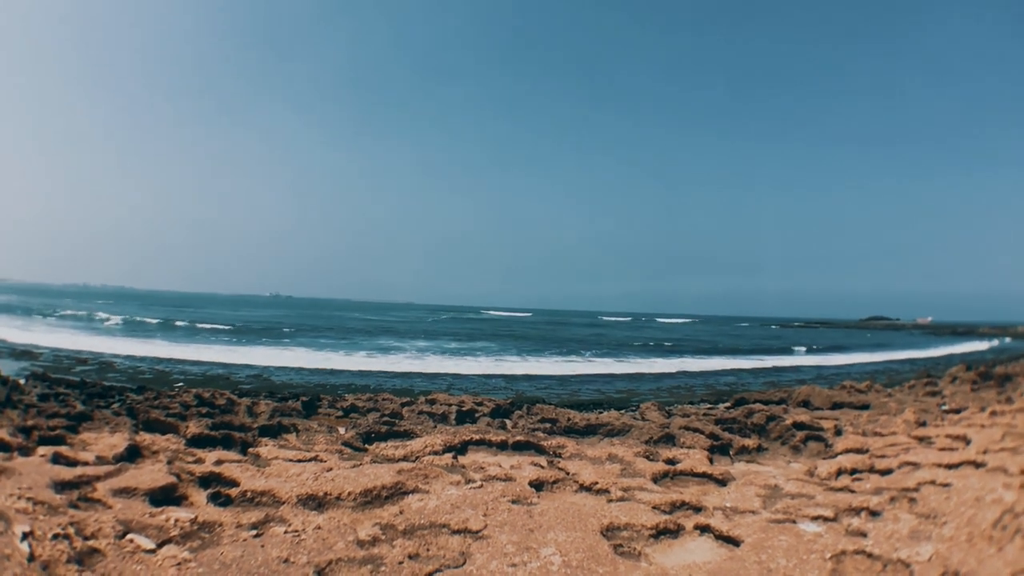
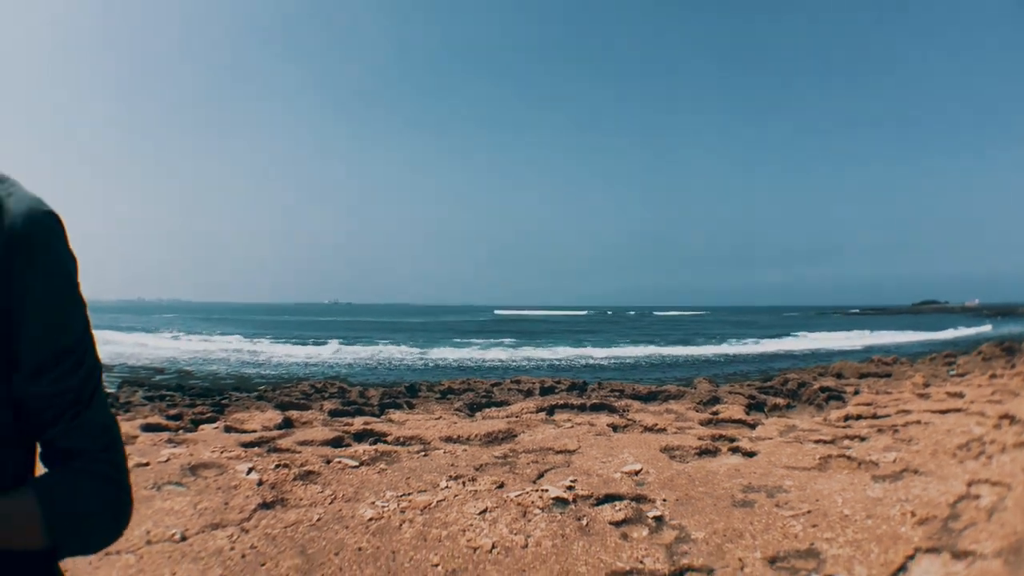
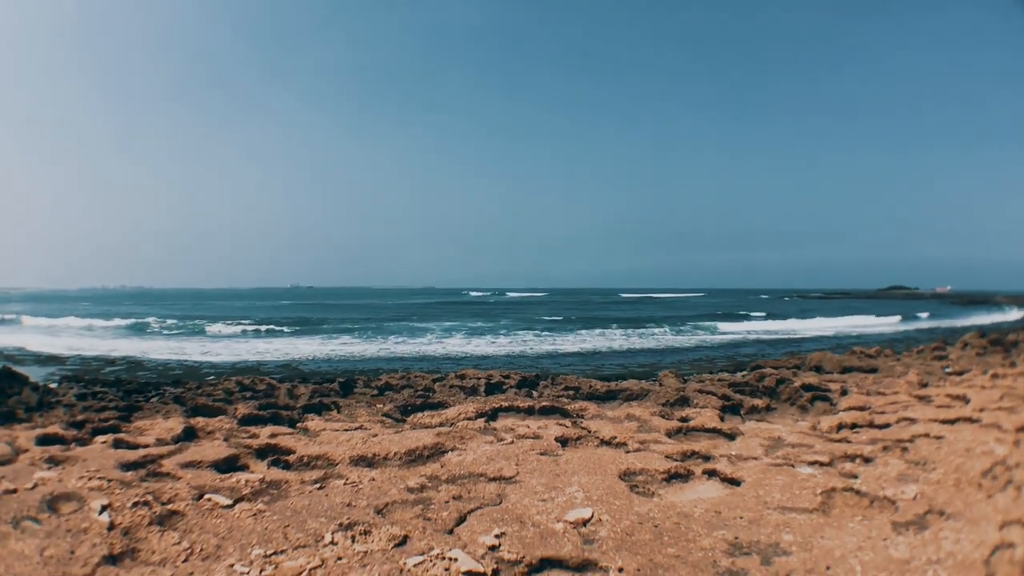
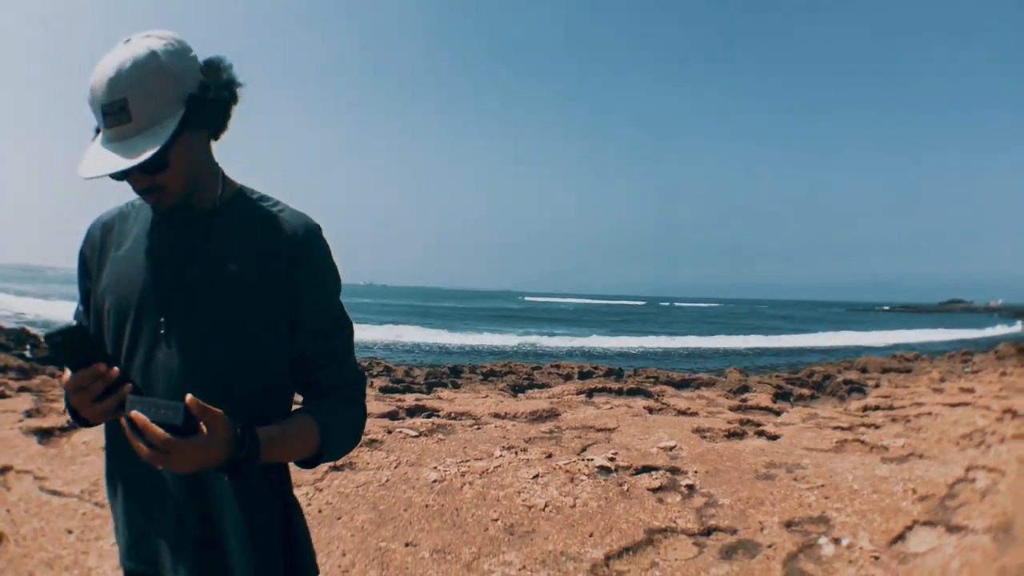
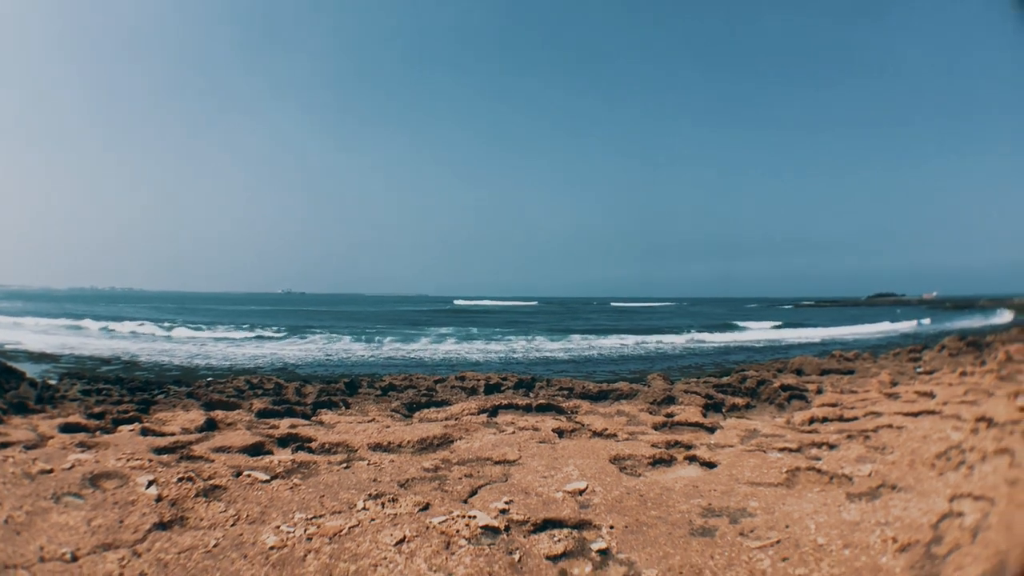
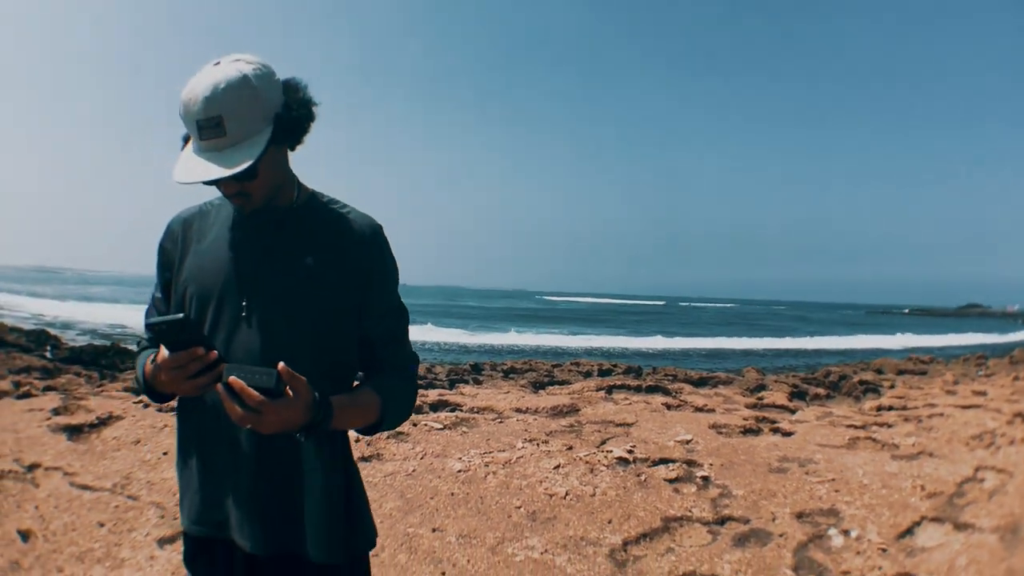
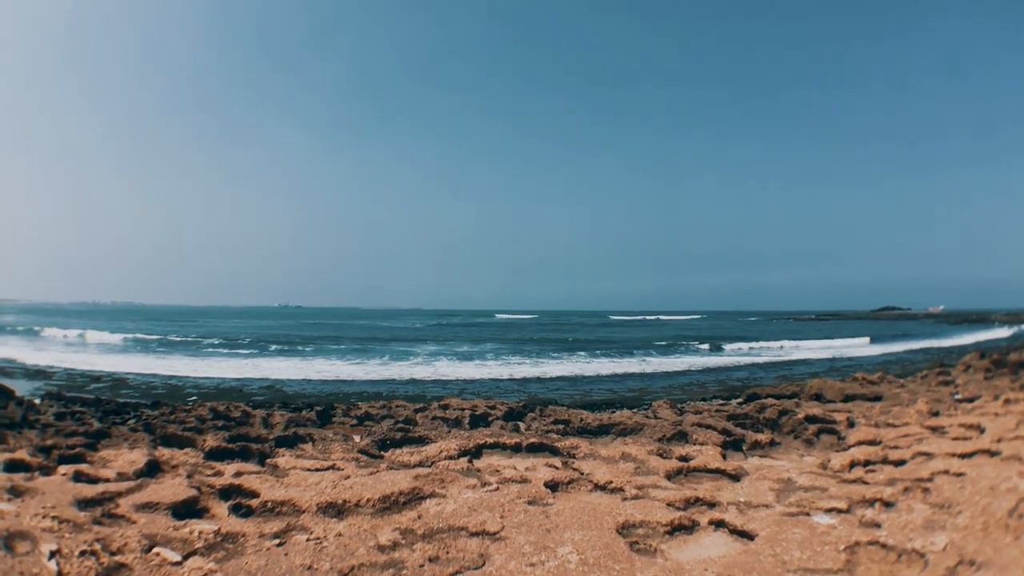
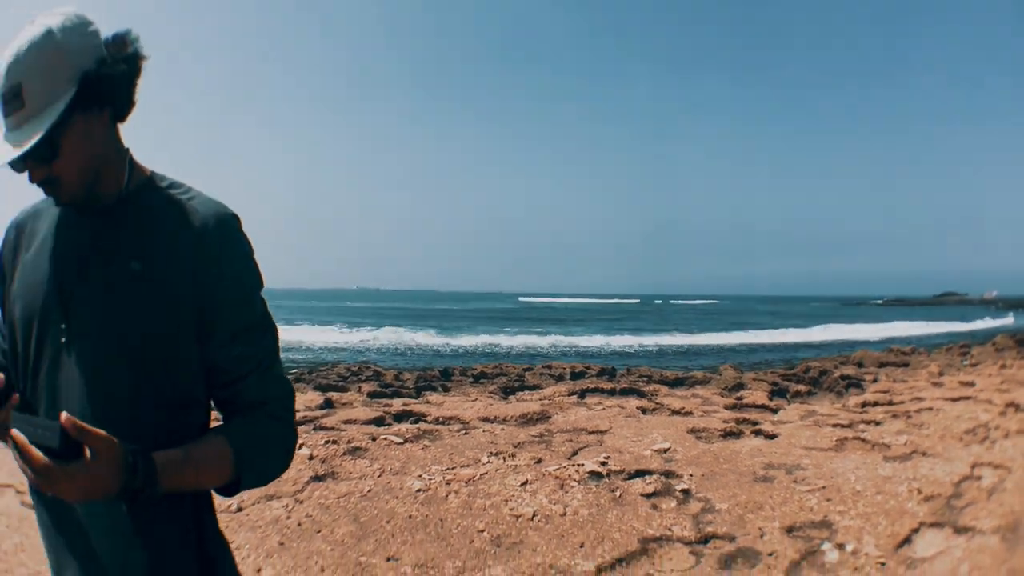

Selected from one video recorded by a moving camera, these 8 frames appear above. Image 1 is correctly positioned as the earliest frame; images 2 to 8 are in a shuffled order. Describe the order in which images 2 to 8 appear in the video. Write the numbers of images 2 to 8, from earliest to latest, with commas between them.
7, 3, 5, 2, 8, 4, 6
